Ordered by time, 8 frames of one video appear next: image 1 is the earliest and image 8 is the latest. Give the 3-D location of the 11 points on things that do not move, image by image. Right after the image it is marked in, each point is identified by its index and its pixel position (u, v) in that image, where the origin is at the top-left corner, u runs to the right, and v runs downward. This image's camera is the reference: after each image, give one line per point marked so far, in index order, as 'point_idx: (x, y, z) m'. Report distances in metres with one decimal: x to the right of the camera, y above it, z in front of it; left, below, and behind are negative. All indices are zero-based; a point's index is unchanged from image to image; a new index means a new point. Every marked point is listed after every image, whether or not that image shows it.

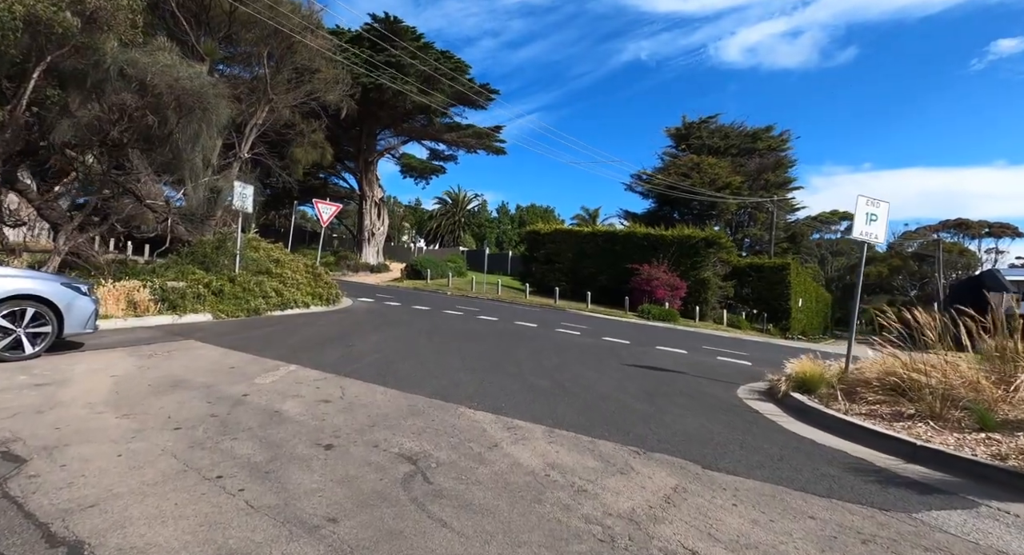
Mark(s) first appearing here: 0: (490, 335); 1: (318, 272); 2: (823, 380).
0: (-0.6, -1.5, +14.3) m
1: (-6.7, +0.2, +19.3) m
2: (+4.9, -1.6, +8.9) m
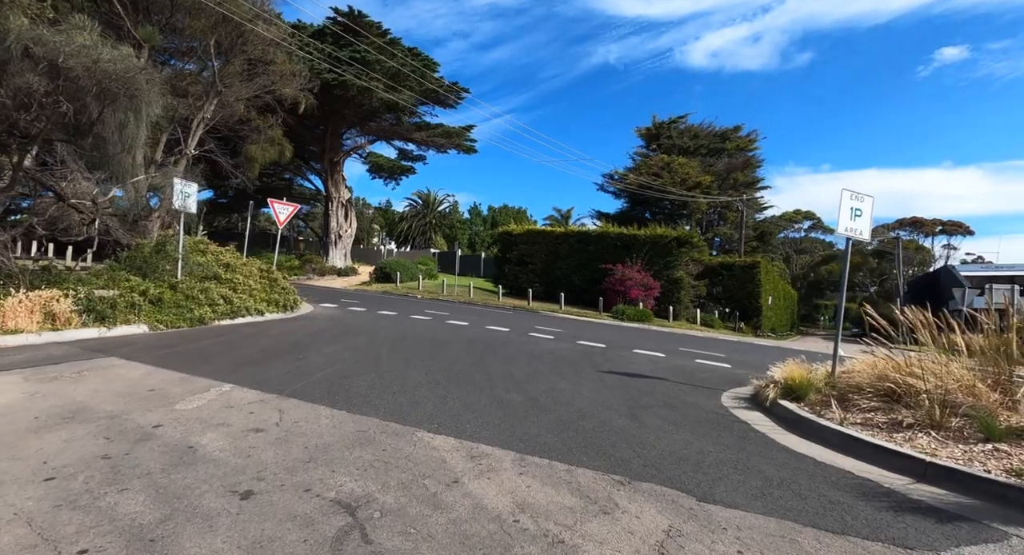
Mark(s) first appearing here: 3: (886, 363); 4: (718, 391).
0: (-1.3, -1.5, +13.5) m
1: (-7.7, 0.0, +18.1) m
2: (+4.4, -1.6, +8.3) m
3: (+5.2, -1.2, +7.9) m
4: (+3.6, -2.0, +9.7) m
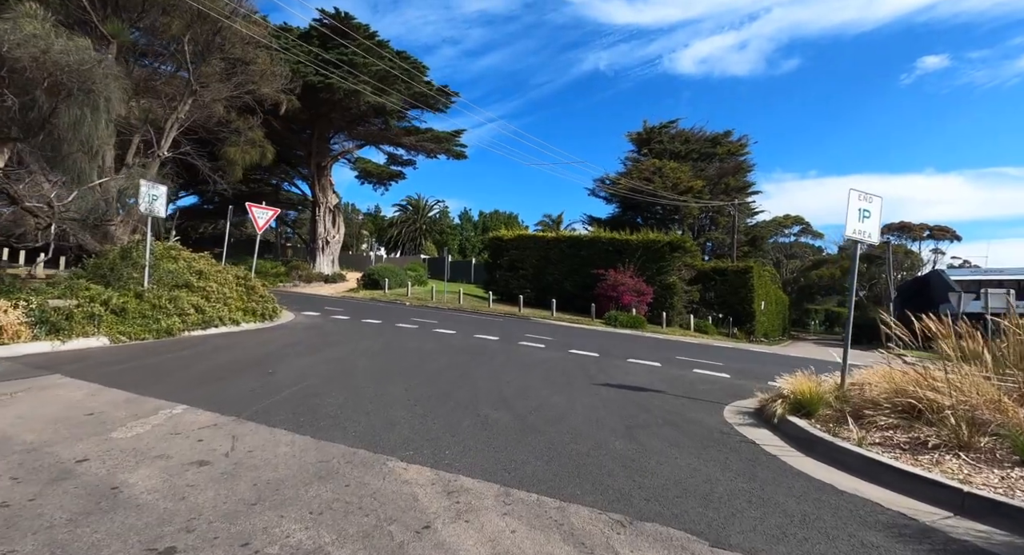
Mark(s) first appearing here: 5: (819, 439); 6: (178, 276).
0: (-1.6, -1.7, +12.8) m
1: (-8.0, -0.2, +17.3) m
2: (+4.2, -1.7, +7.7) m
3: (+5.0, -1.3, +7.3) m
4: (+3.4, -2.1, +9.1) m
5: (+3.5, -1.8, +6.5) m
6: (-8.6, 0.0, +14.5) m
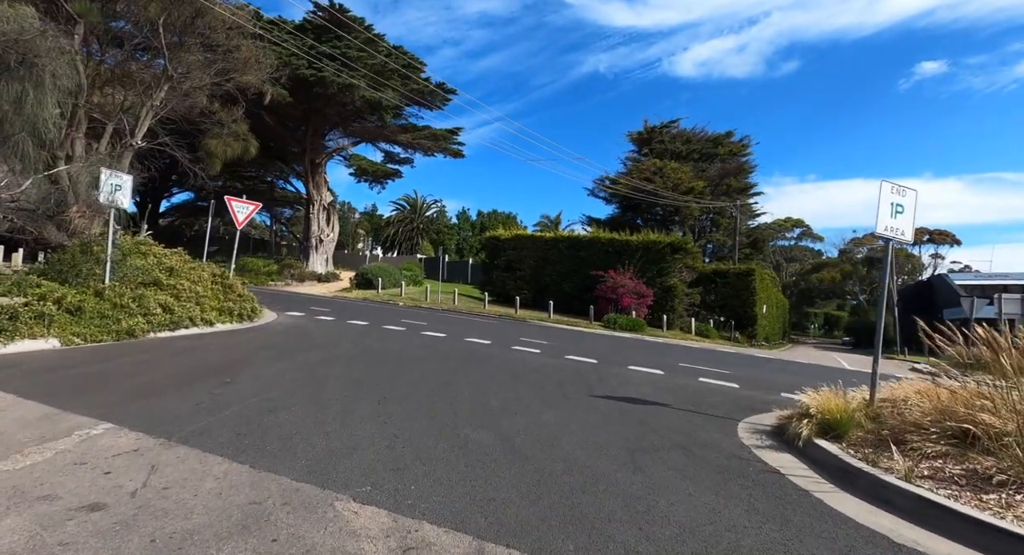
0: (-1.7, -1.7, +11.8) m
1: (-8.2, -0.2, +16.3) m
2: (+4.1, -1.7, +6.7) m
3: (+4.9, -1.3, +6.3) m
4: (+3.2, -2.1, +8.1) m
5: (+3.4, -1.9, +5.5) m
6: (-8.8, +0.1, +13.5) m
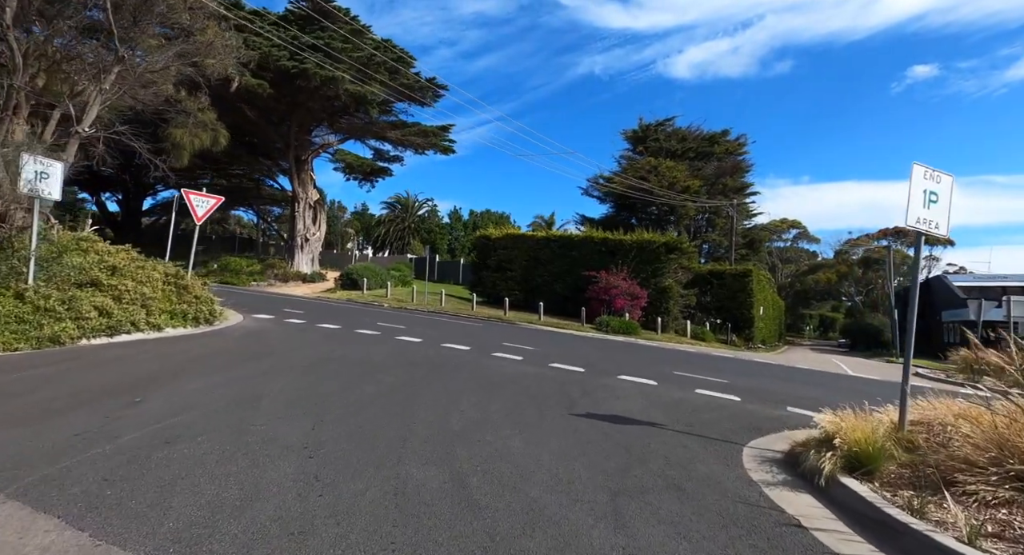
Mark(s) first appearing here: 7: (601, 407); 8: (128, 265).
0: (-2.2, -1.7, +10.5) m
1: (-8.7, -0.1, +15.0) m
2: (+3.6, -1.7, +5.5) m
3: (+4.5, -1.3, +5.1) m
4: (+2.8, -2.1, +6.9) m
5: (+3.0, -1.9, +4.3) m
6: (-9.2, +0.1, +12.2) m
7: (+1.4, -2.0, +8.5) m
8: (-9.1, +0.3, +13.5) m
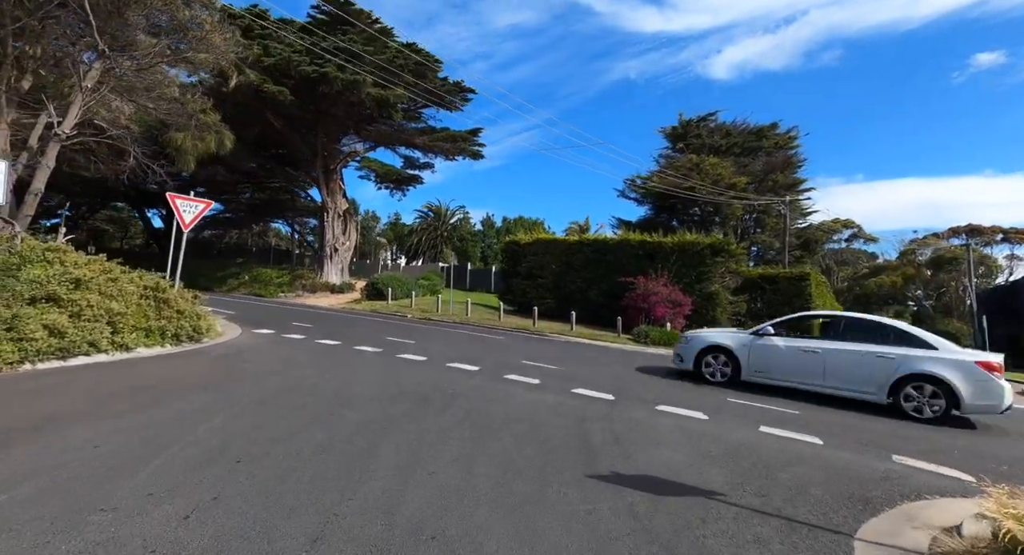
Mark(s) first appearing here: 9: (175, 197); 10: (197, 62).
0: (-2.1, -1.8, +8.5) m
1: (-8.2, -0.5, +13.5) m
2: (+3.4, -1.7, +3.0) m
3: (+4.2, -1.3, +2.6) m
4: (+2.6, -2.1, +4.5) m
5: (+2.6, -1.9, +1.9) m
6: (-9.0, -0.1, +10.6) m
7: (+1.3, -2.0, +6.2) m
8: (-8.8, 0.0, +11.9) m
9: (-8.7, +2.1, +14.5) m
10: (-9.7, +6.6, +17.5) m
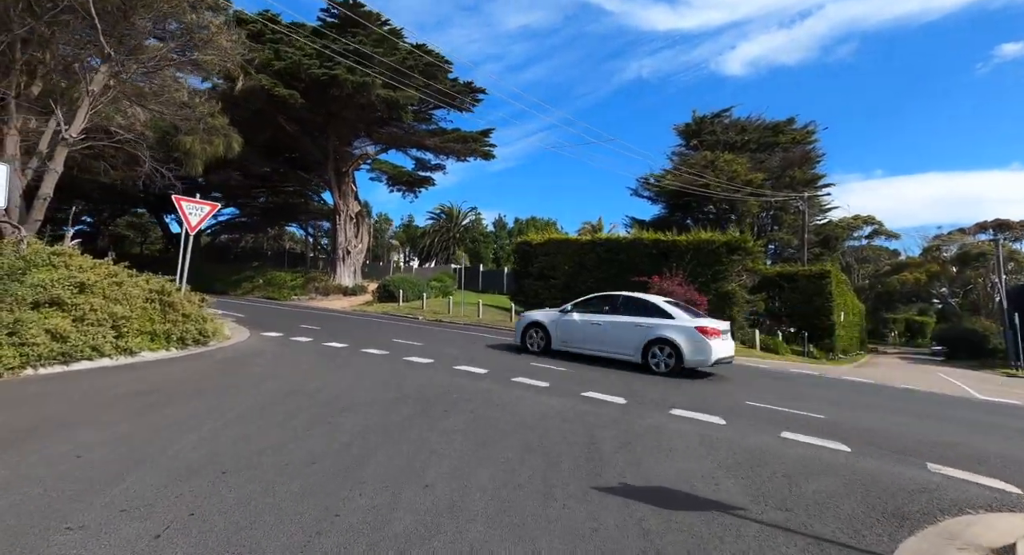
0: (-2.0, -1.8, +8.1) m
1: (-8.0, -0.5, +13.3) m
2: (+3.3, -1.6, +2.6) m
3: (+4.1, -1.2, +2.1) m
4: (+2.6, -2.1, +4.1) m
5: (+2.6, -1.8, +1.4) m
6: (-8.8, -0.2, +10.5) m
7: (+1.4, -2.0, +5.8) m
8: (-8.6, -0.1, +11.8) m
9: (-8.4, +2.0, +14.4) m
10: (-9.4, +6.5, +17.4) m
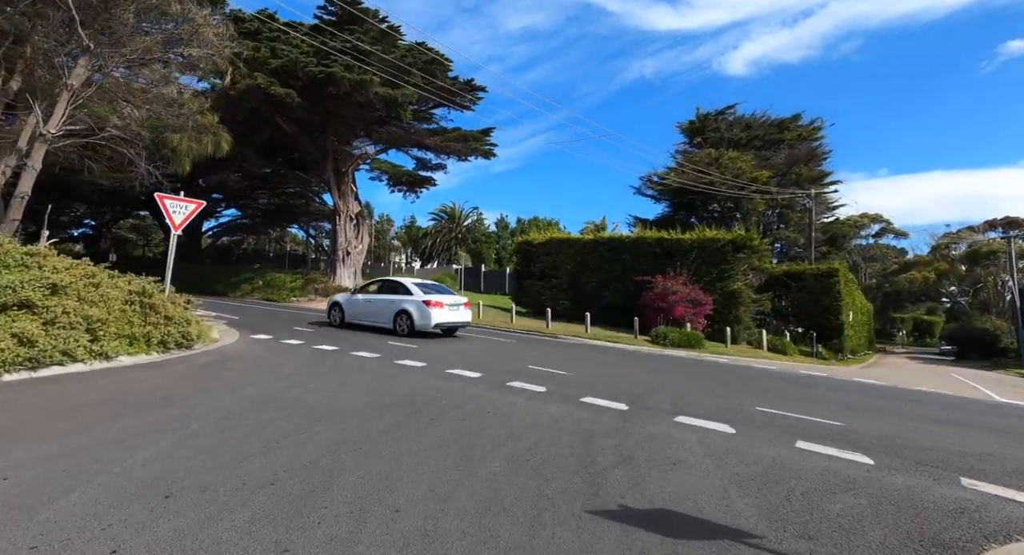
0: (-2.1, -1.8, +7.5) m
1: (-8.1, -0.5, +12.8) m
2: (+3.2, -1.6, +1.9) m
3: (+3.9, -1.2, +1.5) m
4: (+2.5, -2.0, +3.4) m
5: (+2.4, -1.7, +0.8) m
6: (-8.9, -0.2, +9.9) m
7: (+1.2, -2.0, +5.2) m
8: (-8.7, -0.1, +11.2) m
9: (-8.5, +2.0, +13.9) m
10: (-9.5, +6.4, +16.8) m
